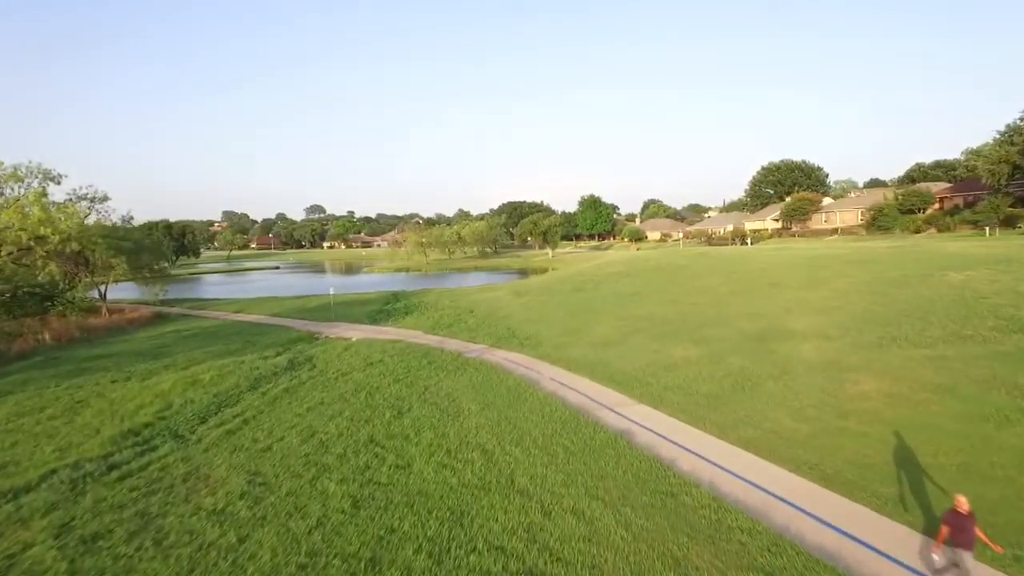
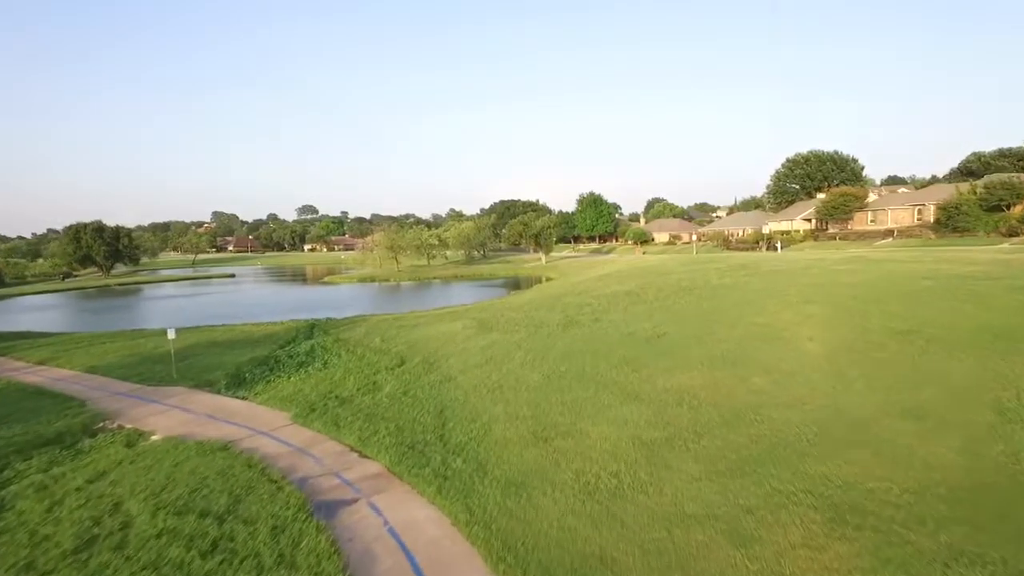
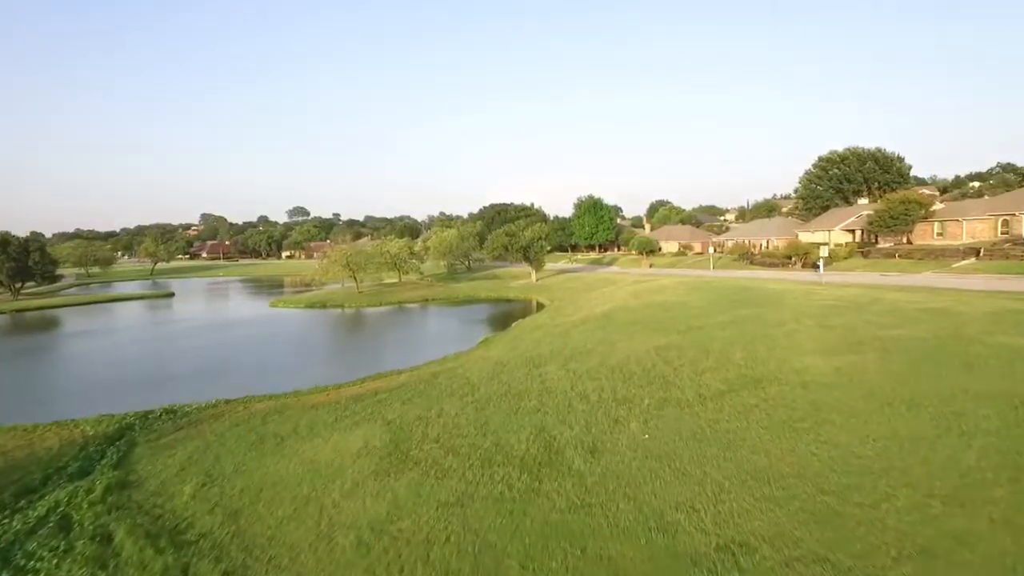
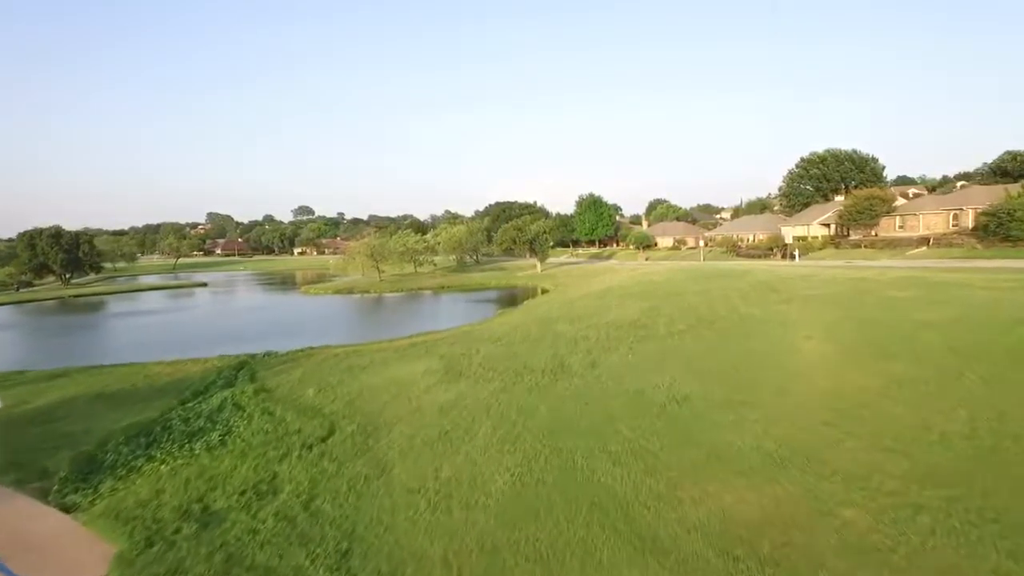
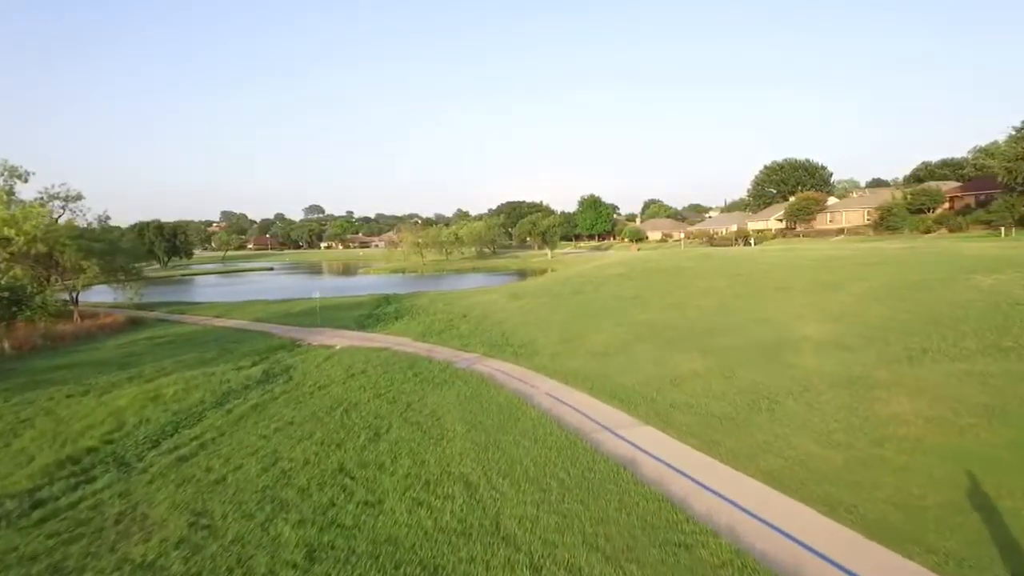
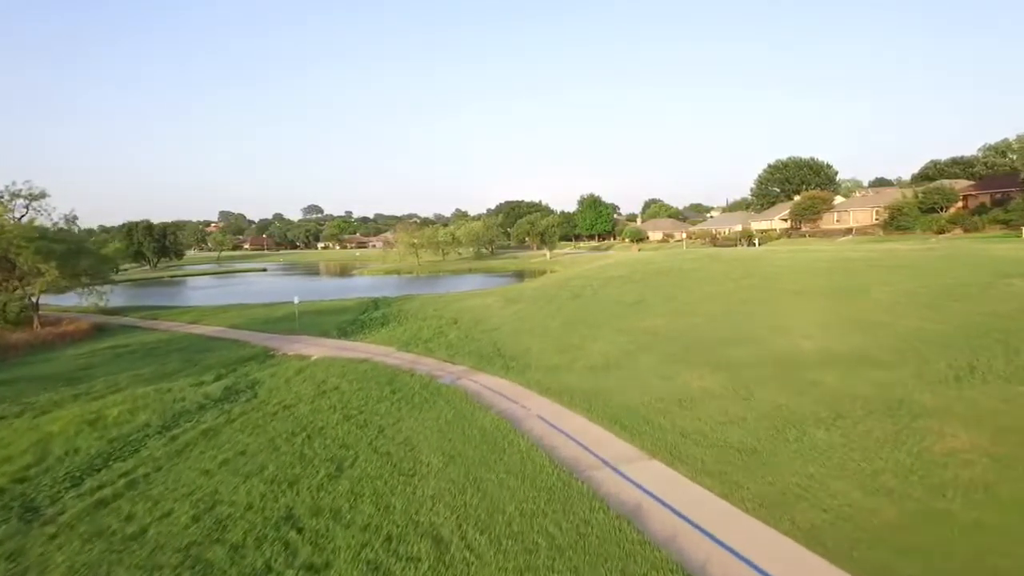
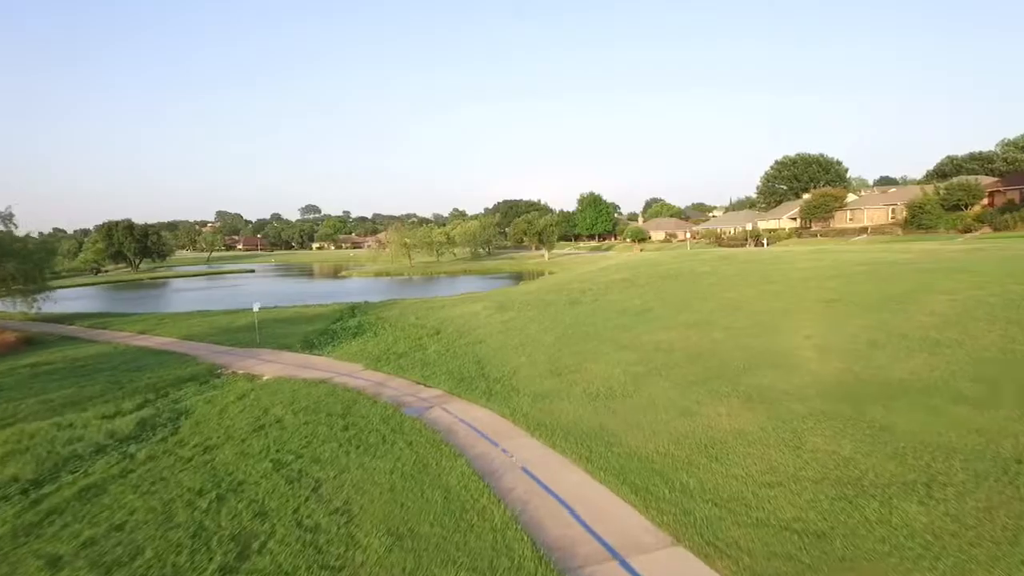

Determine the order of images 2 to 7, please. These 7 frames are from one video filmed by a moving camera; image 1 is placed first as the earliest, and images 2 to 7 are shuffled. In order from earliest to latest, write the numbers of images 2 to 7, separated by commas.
5, 6, 7, 2, 4, 3
